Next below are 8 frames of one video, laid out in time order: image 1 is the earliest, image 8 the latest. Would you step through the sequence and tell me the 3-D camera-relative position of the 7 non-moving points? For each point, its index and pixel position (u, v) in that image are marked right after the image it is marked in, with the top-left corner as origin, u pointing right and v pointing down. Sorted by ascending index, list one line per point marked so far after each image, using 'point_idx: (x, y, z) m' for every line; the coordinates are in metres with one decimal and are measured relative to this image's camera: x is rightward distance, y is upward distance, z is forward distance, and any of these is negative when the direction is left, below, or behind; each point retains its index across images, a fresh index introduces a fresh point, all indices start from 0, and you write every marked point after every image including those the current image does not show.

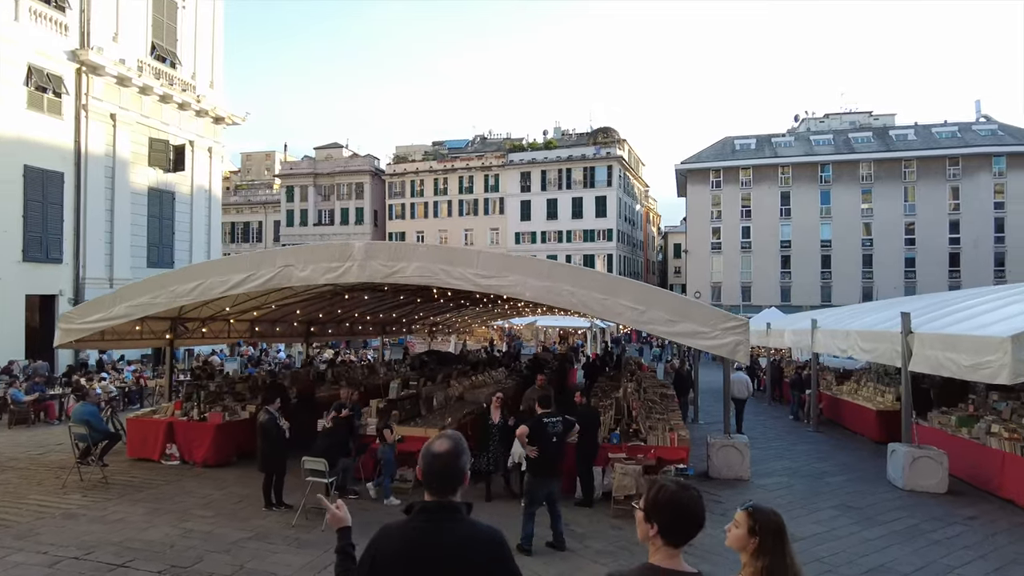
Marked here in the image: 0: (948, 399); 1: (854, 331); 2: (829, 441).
0: (+9.1, -2.3, +13.8) m
1: (+7.0, -0.9, +13.6) m
2: (+6.9, -3.4, +14.5) m
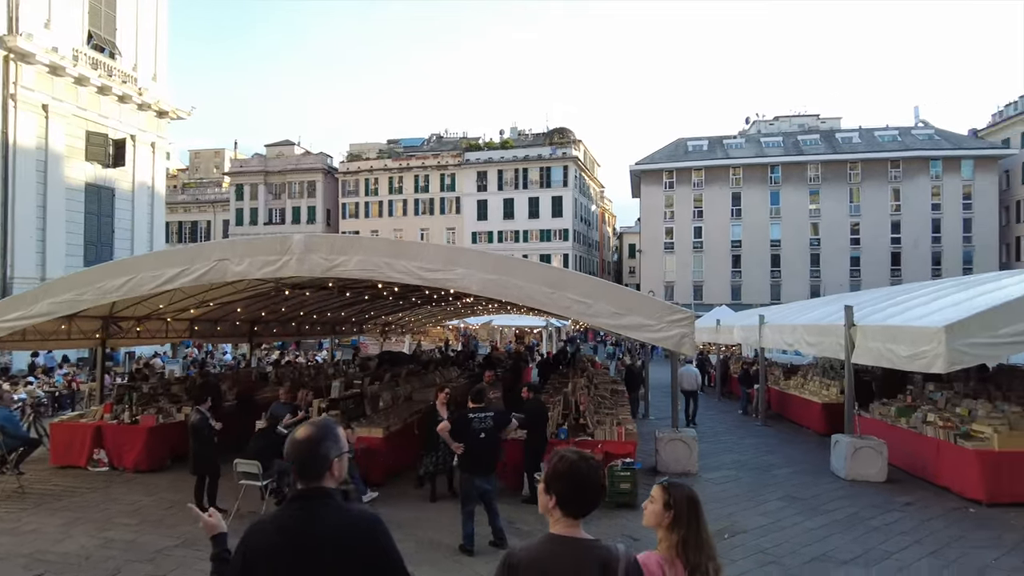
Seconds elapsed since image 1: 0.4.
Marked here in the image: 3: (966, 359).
0: (+8.1, -2.2, +14.1) m
1: (+6.0, -0.8, +13.8) m
2: (+5.8, -3.2, +14.7) m
3: (+5.6, -0.9, +8.1) m
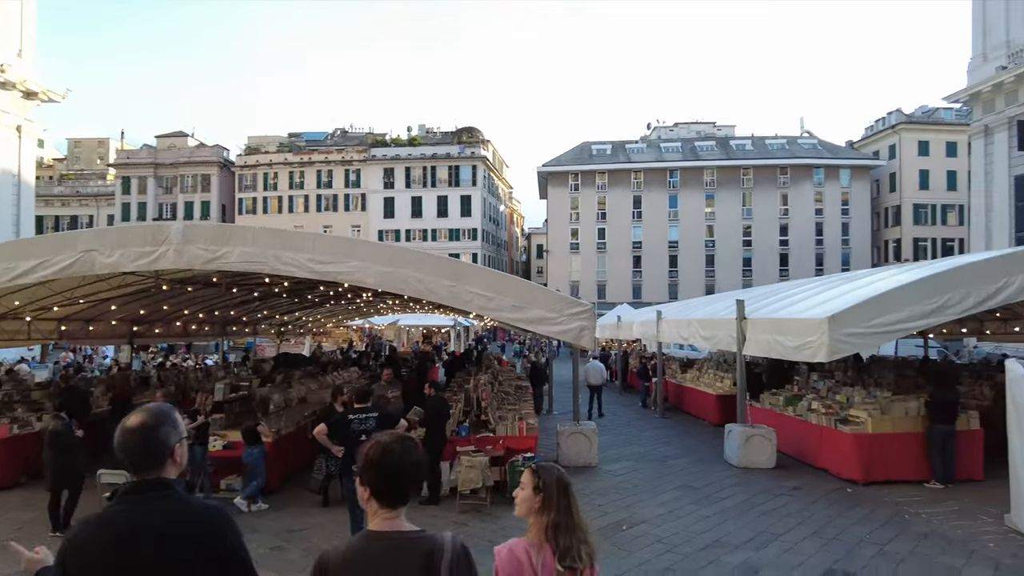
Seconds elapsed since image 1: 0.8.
0: (+6.0, -2.1, +14.9) m
1: (+4.0, -0.7, +14.2) m
2: (+3.7, -3.2, +15.1) m
3: (+4.3, -0.8, +8.5) m
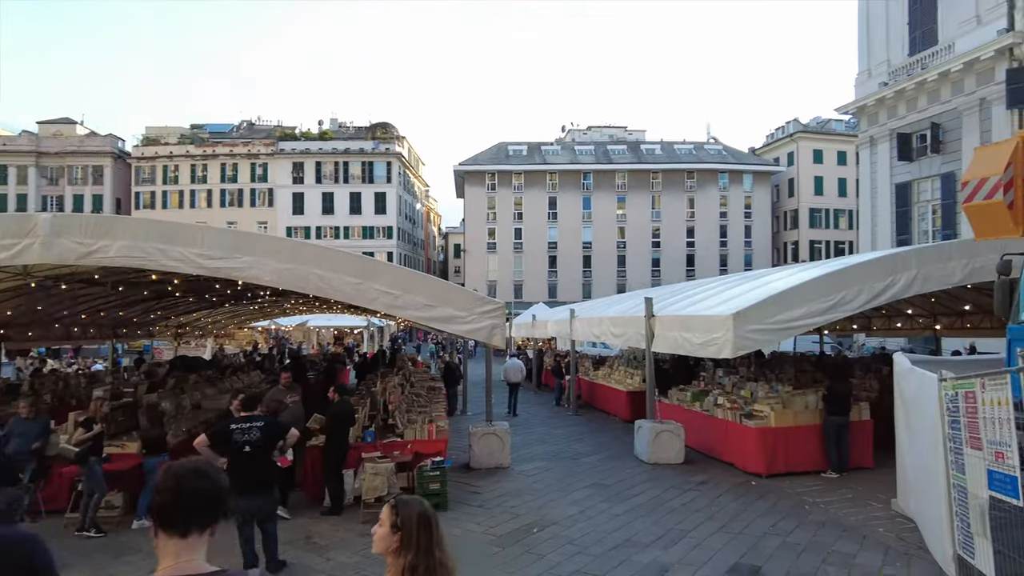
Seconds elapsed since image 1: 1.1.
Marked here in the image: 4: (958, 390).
0: (+4.0, -2.0, +15.2) m
1: (+2.1, -0.7, +14.3) m
2: (+1.7, -3.1, +15.1) m
3: (+3.1, -0.7, +8.8) m
4: (+3.4, -0.8, +5.0) m
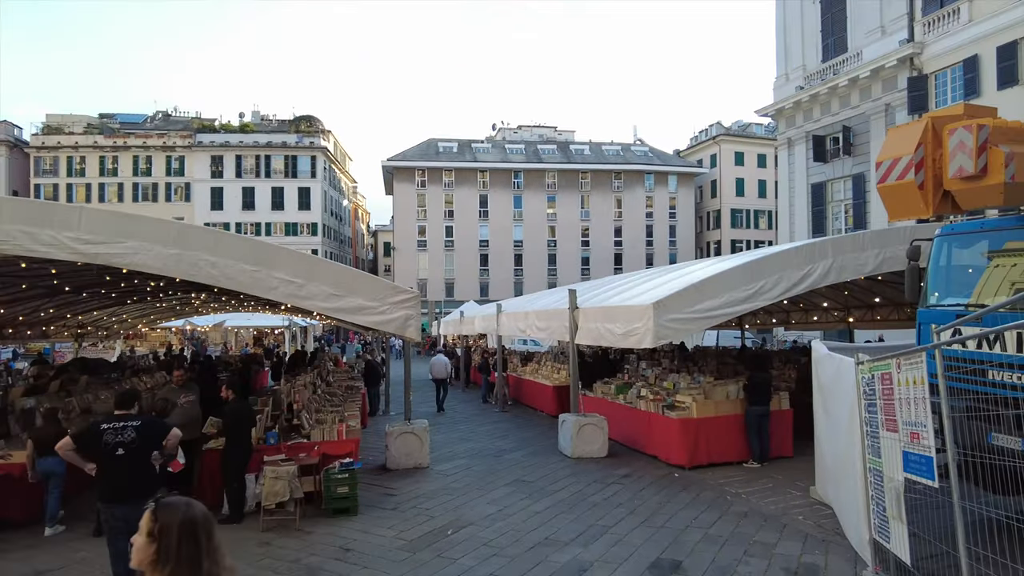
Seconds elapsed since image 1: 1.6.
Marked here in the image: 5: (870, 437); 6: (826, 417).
0: (+2.3, -1.9, +15.1) m
1: (+0.4, -0.5, +14.0) m
2: (0.0, -3.0, +14.8) m
3: (+2.1, -0.6, +8.6) m
4: (+2.7, -0.6, +4.9) m
5: (+2.7, -1.1, +4.9) m
6: (+3.2, -1.3, +6.7) m
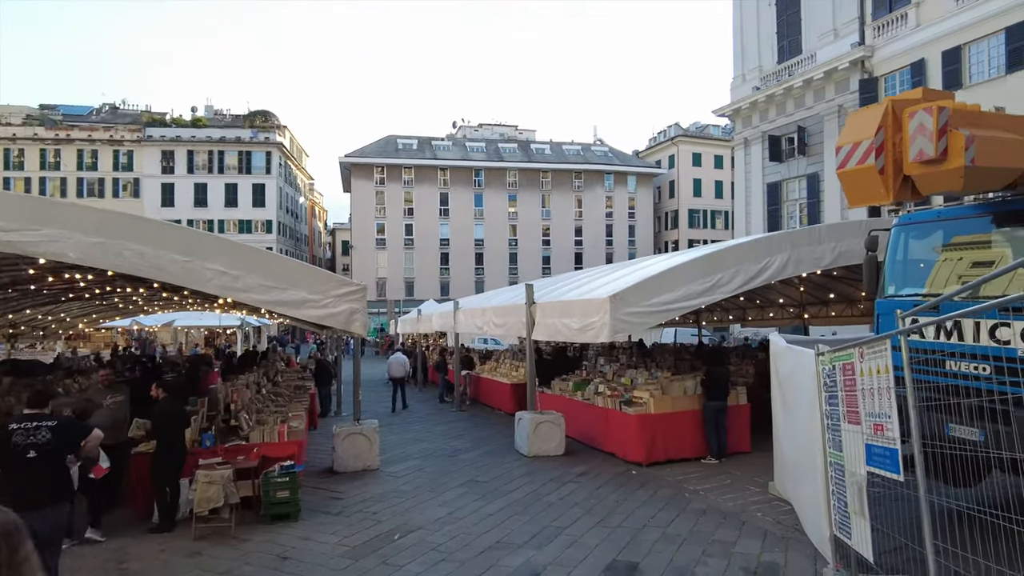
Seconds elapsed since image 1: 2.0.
0: (+1.3, -1.8, +14.9) m
1: (-0.5, -0.4, +13.7) m
2: (-1.0, -2.9, +14.5) m
3: (+1.5, -0.5, +8.4) m
4: (+2.3, -0.5, +4.7) m
5: (+2.3, -1.0, +4.8) m
6: (+2.7, -1.2, +6.6) m
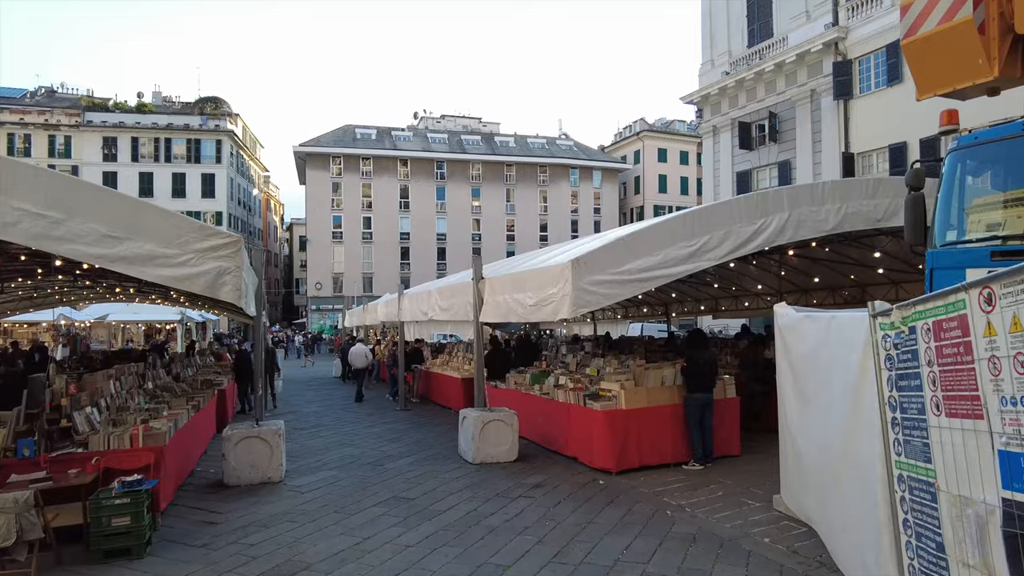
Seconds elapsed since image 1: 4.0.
0: (+0.3, -1.4, +13.1) m
1: (-1.4, 0.0, +11.9) m
2: (-1.9, -2.5, +12.6) m
3: (+0.8, -0.1, +6.6) m
4: (+1.9, -0.1, +3.0) m
5: (+1.9, -0.7, +3.1) m
6: (+2.2, -0.8, +4.9) m
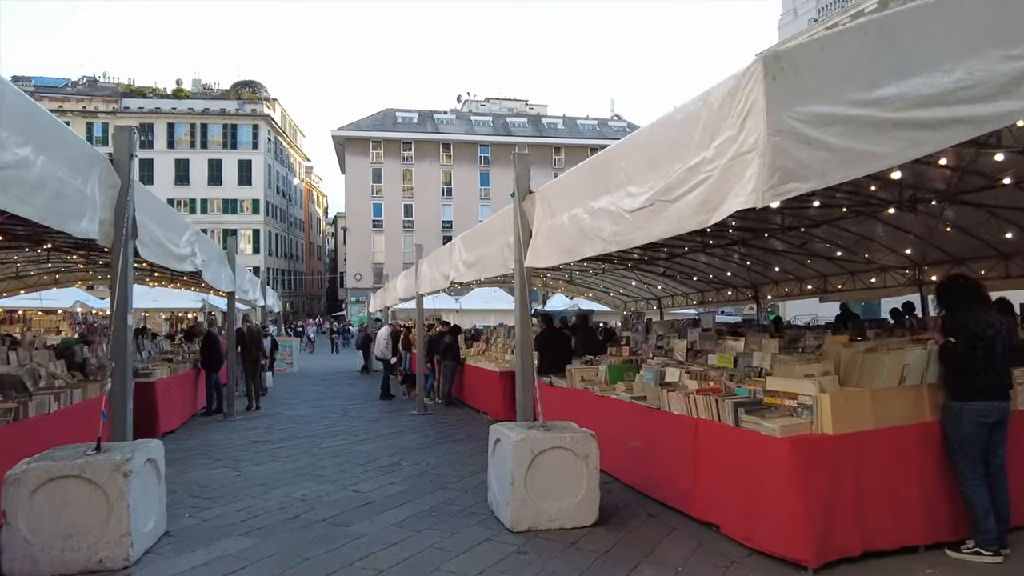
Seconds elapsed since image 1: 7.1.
0: (+1.1, -0.8, +9.2) m
1: (-0.6, +0.6, +8.1) m
2: (-1.1, -1.9, +8.8) m
3: (+1.2, +0.5, +2.7) m
4: (+2.0, +0.4, -1.0) m
5: (+2.0, -0.1, -0.9) m
6: (+2.4, -0.3, +0.9) m
